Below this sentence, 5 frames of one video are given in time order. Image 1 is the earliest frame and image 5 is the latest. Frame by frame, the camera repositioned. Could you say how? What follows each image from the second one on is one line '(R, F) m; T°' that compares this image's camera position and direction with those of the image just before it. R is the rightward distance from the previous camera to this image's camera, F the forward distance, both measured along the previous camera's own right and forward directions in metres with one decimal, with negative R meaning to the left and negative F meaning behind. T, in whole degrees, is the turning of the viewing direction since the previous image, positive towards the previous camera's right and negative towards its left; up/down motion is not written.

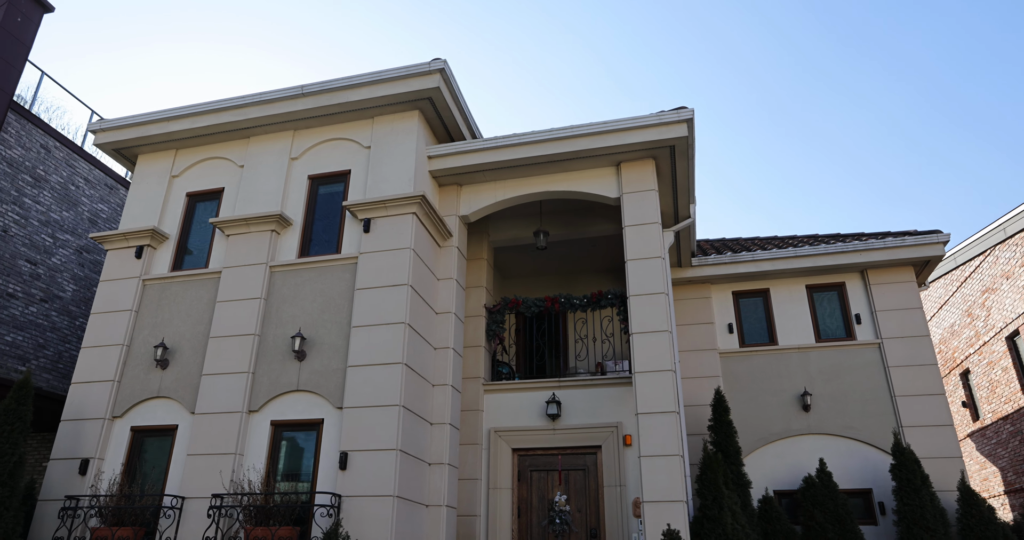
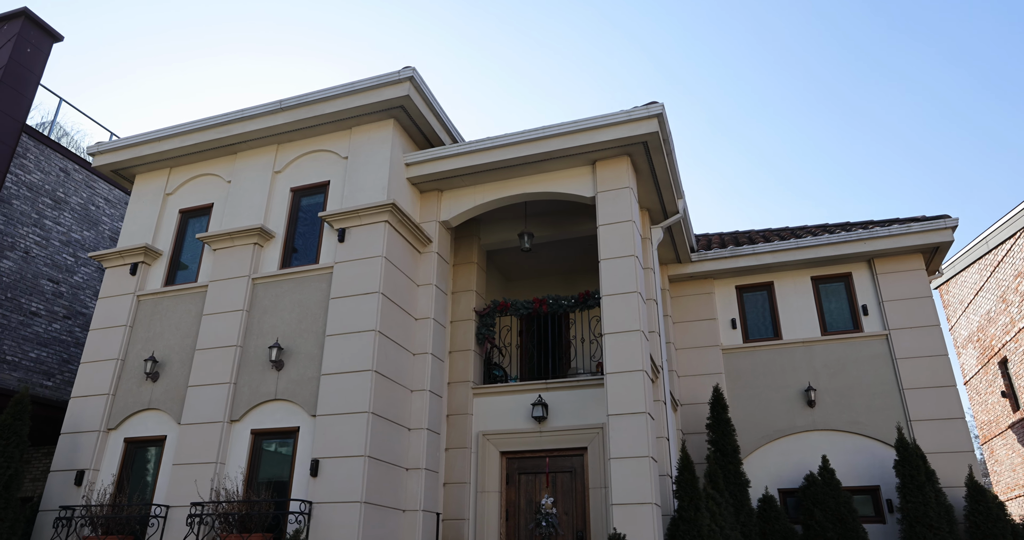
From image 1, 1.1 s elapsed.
(+0.9, +0.1) m; -4°
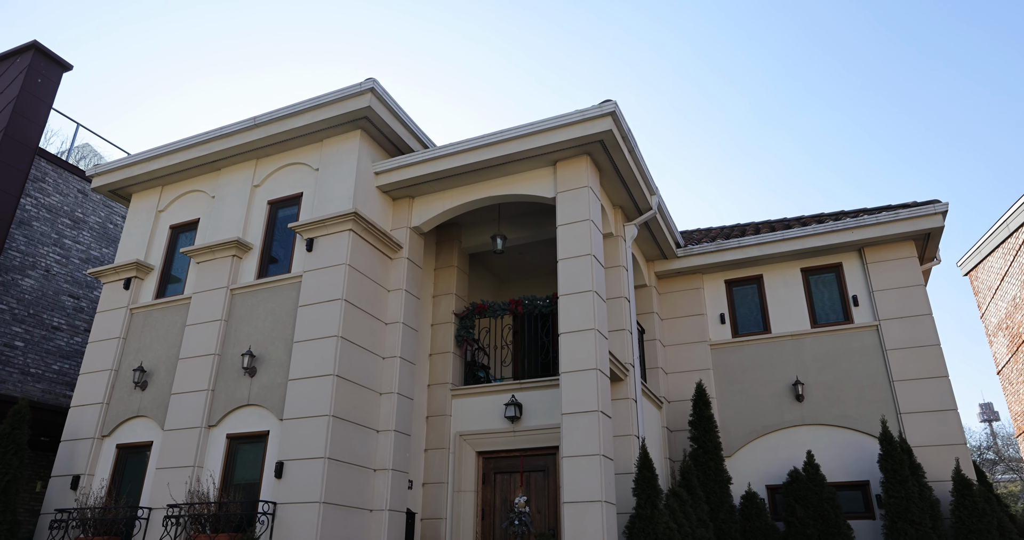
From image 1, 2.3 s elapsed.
(+1.1, -0.1) m; -4°
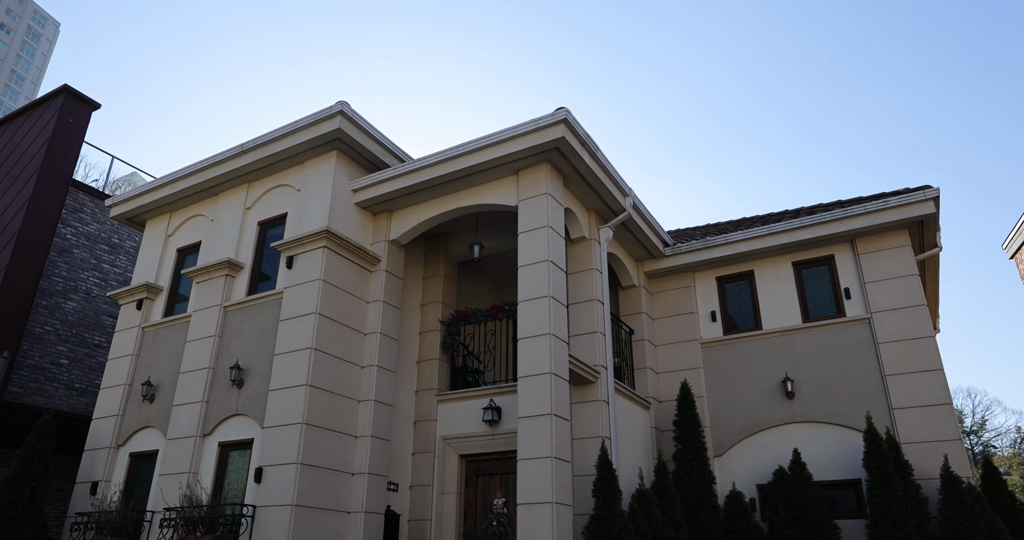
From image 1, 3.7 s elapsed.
(+1.3, -0.2) m; -6°
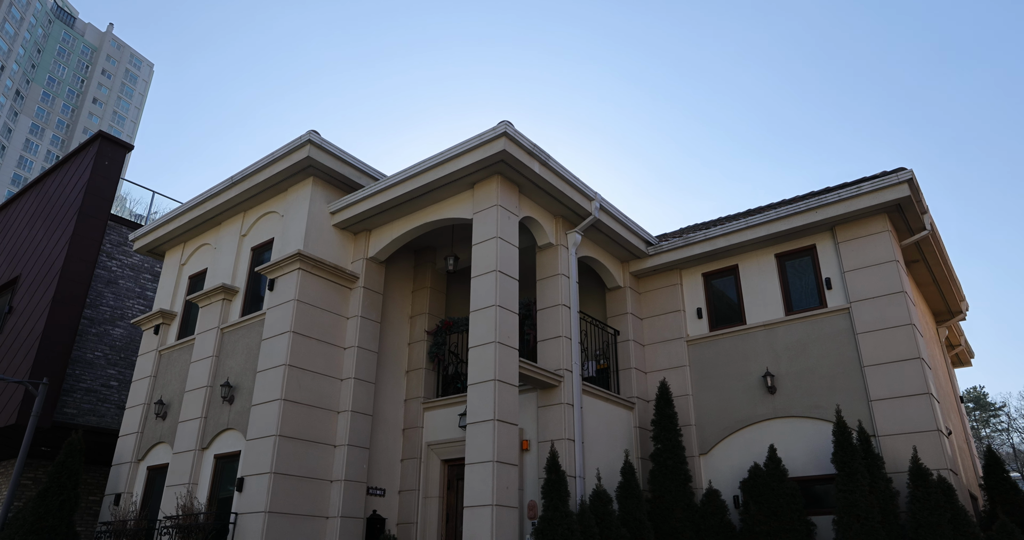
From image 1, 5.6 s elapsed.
(+1.6, -0.2) m; -7°
